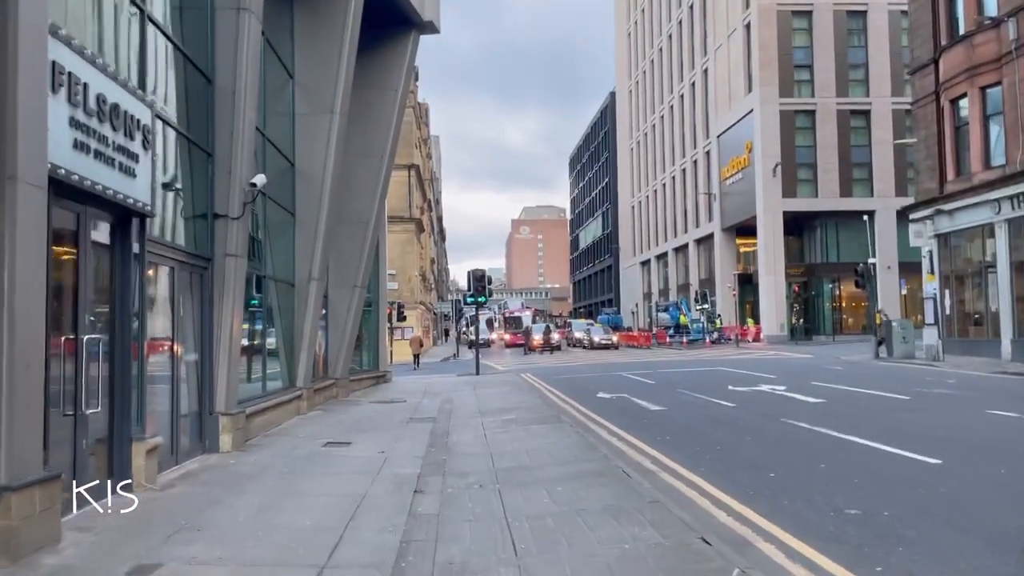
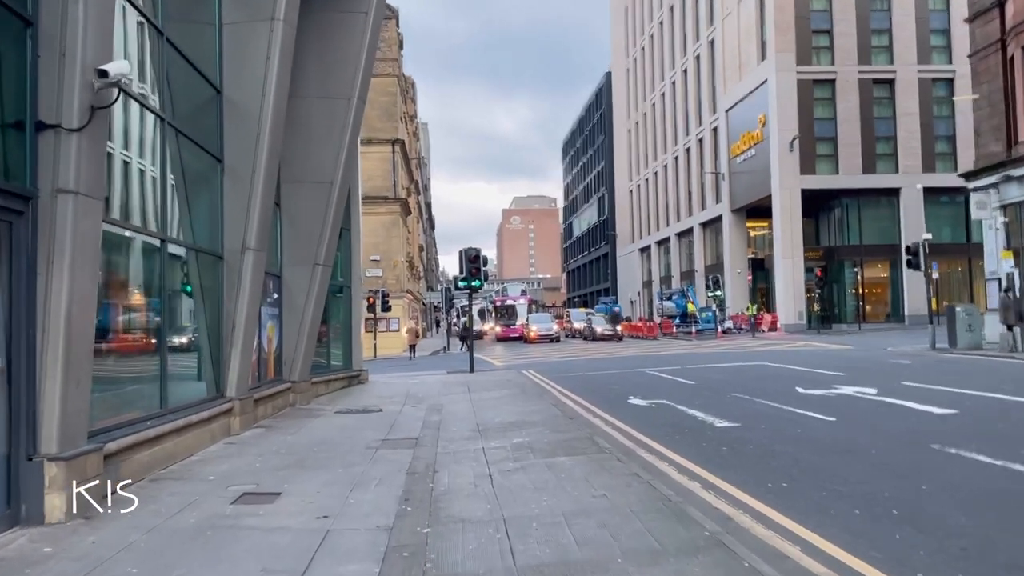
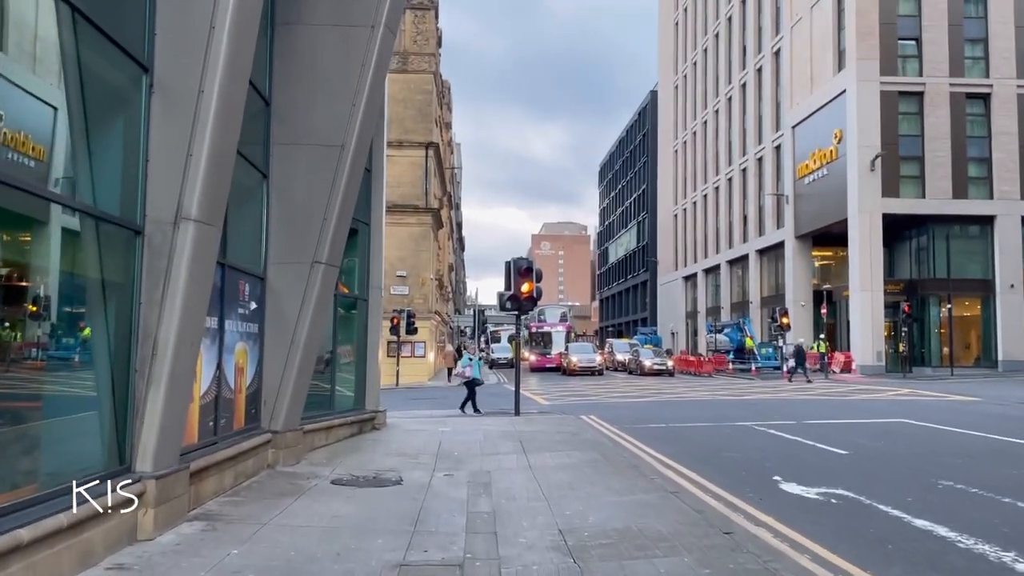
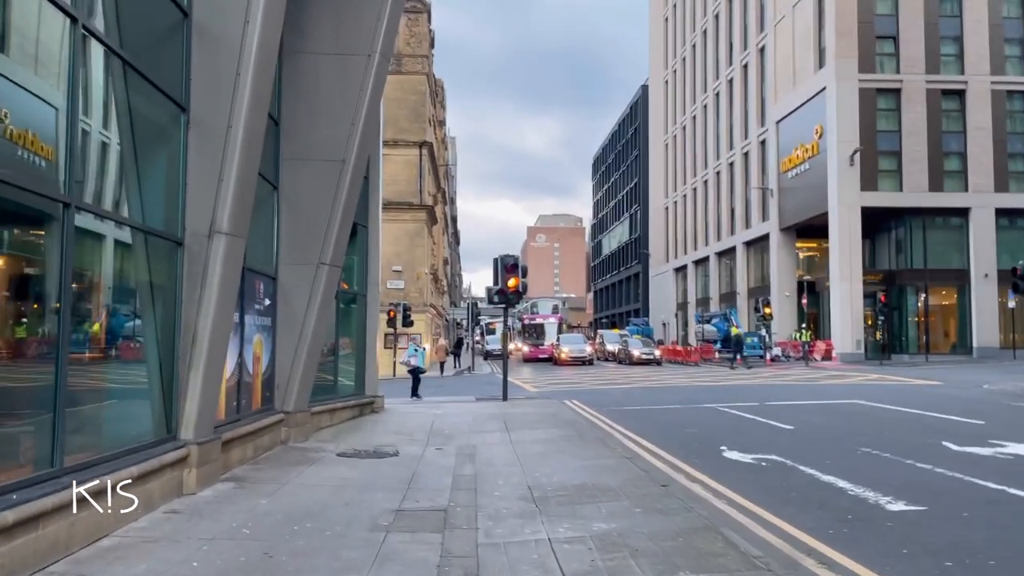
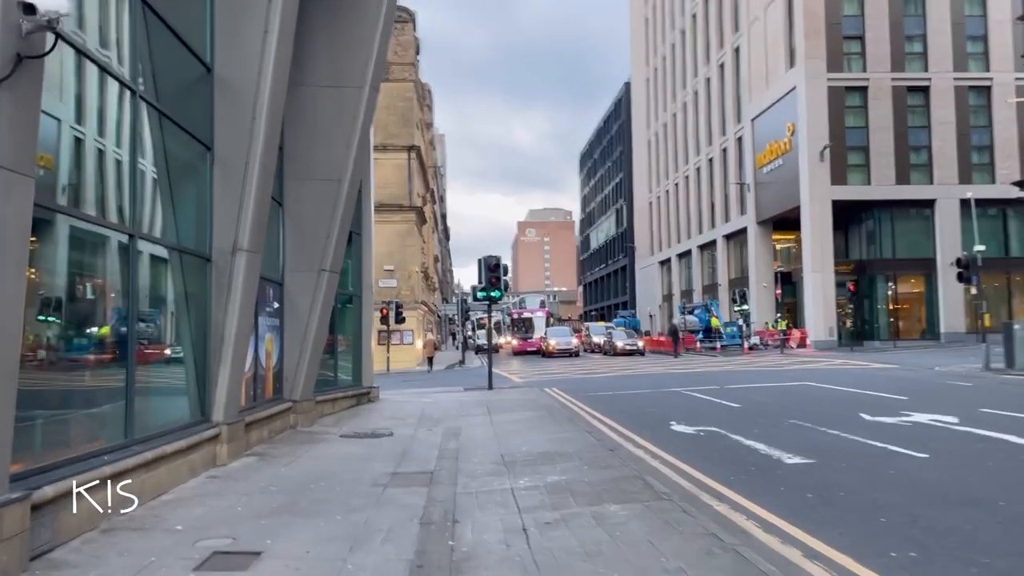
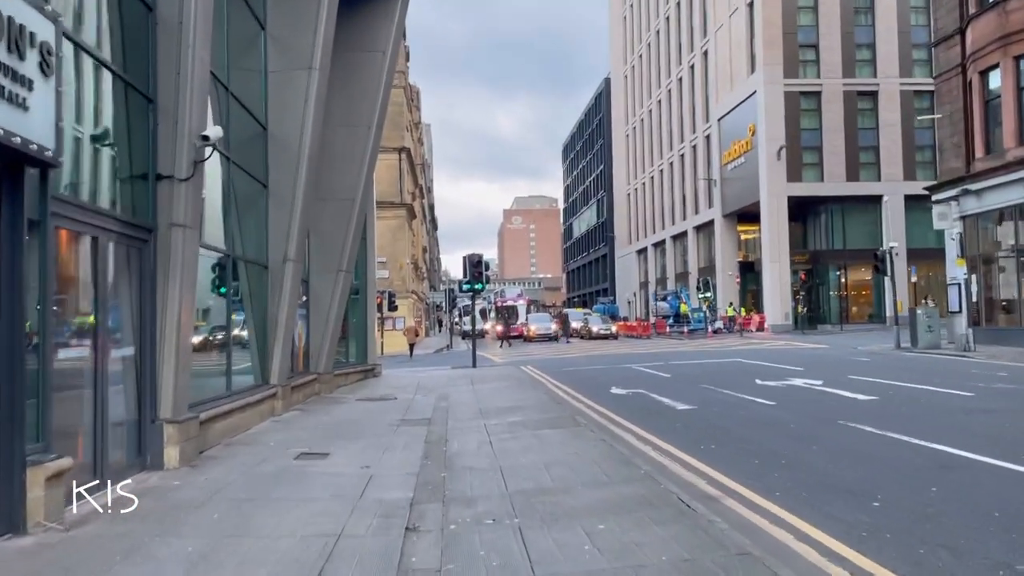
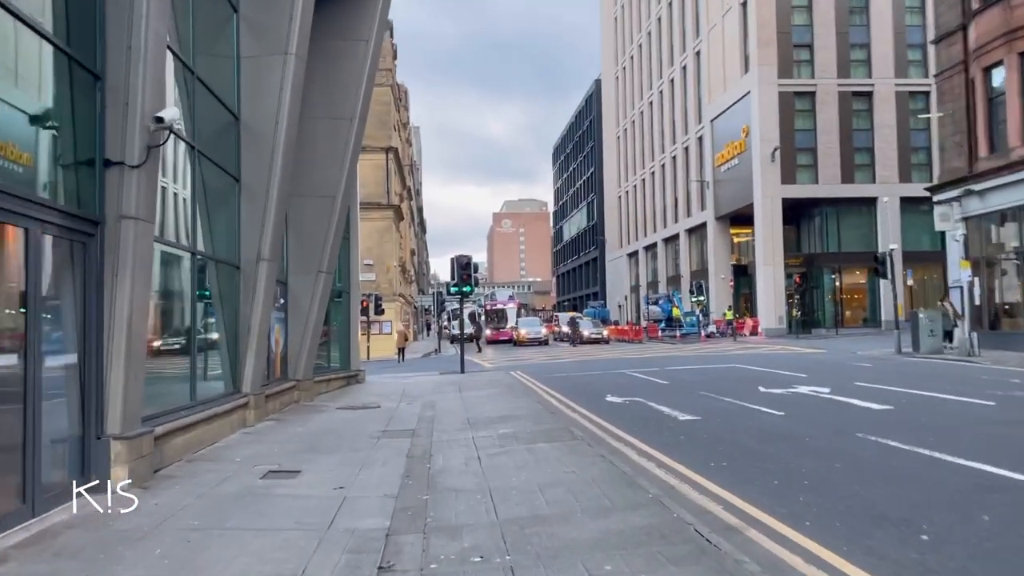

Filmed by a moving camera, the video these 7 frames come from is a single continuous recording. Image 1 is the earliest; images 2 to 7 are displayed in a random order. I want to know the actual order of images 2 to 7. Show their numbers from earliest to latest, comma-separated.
6, 7, 2, 5, 4, 3
